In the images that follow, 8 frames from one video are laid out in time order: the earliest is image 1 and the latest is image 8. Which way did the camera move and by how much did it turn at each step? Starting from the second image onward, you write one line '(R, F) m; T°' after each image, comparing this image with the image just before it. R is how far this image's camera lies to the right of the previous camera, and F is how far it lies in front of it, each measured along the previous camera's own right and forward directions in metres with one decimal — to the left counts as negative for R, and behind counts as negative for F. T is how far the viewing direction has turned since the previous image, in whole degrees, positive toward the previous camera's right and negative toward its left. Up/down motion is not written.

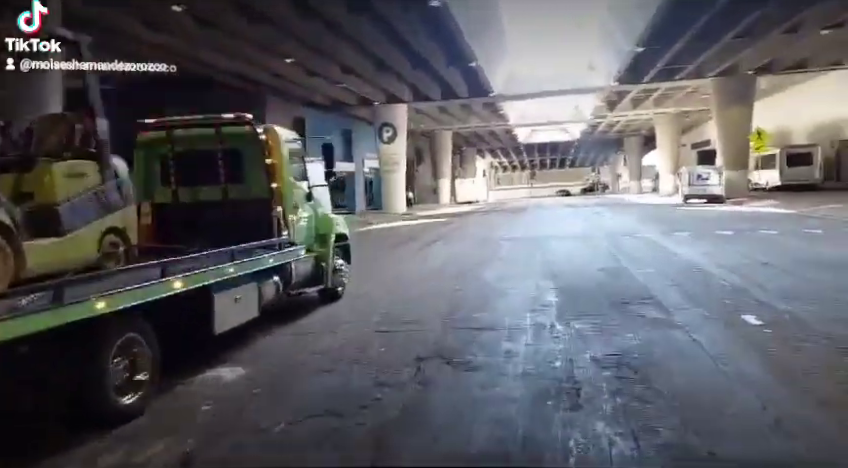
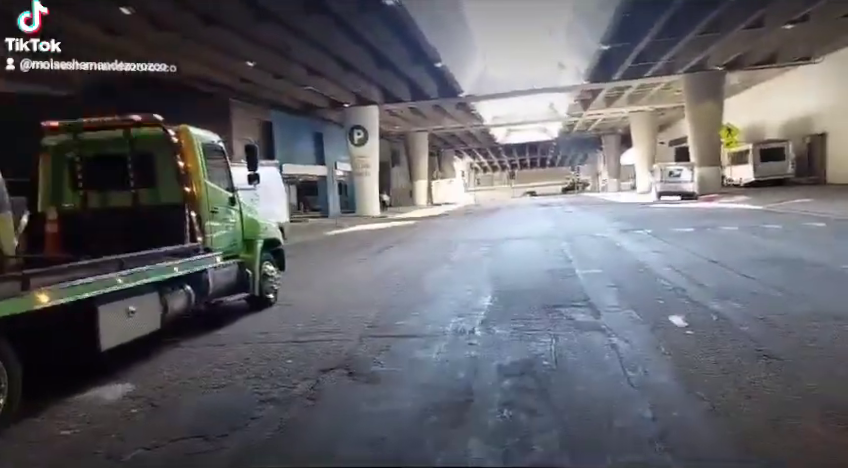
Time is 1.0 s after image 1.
(+0.8, +0.3) m; +2°
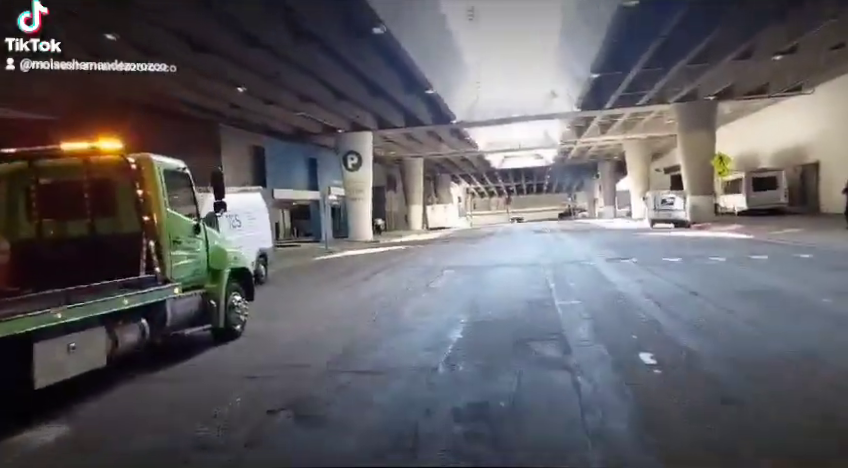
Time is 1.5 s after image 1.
(+0.4, +0.2) m; 0°
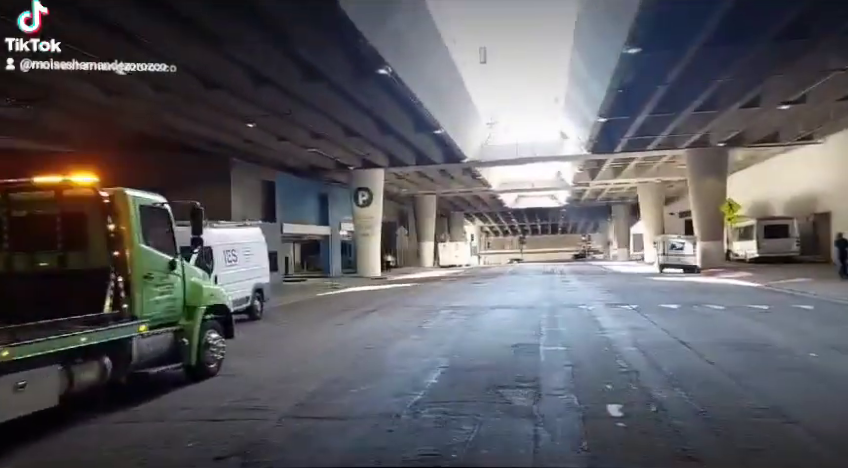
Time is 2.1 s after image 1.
(+0.5, +0.1) m; -1°
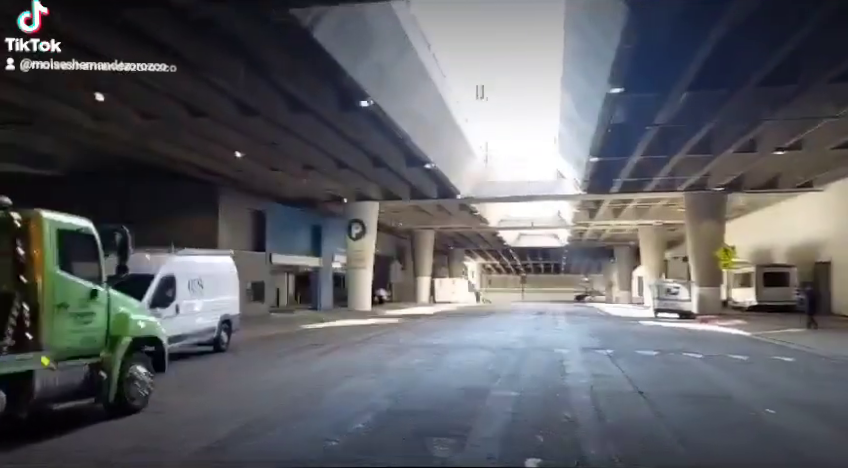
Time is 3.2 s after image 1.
(+0.9, +0.3) m; 0°
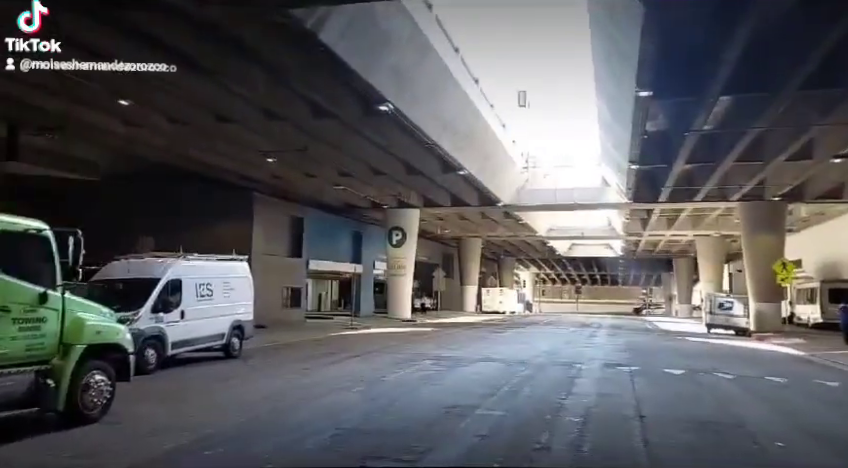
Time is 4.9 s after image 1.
(+1.2, +0.6) m; -5°
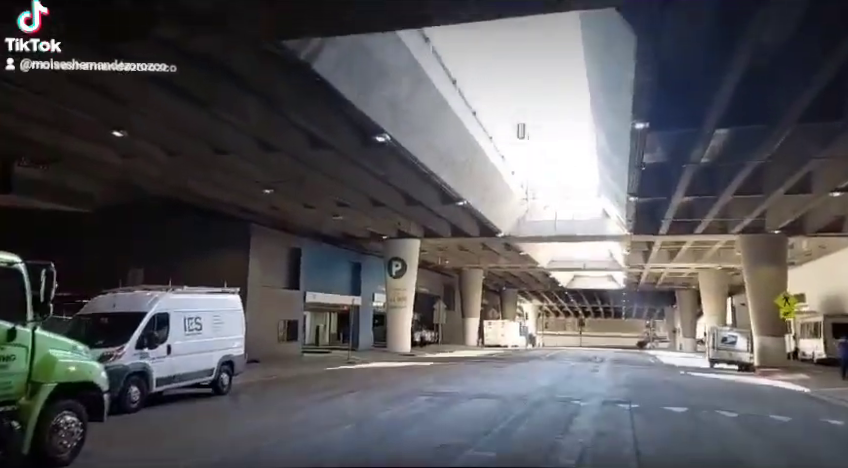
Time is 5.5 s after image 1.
(+0.2, +0.3) m; 0°
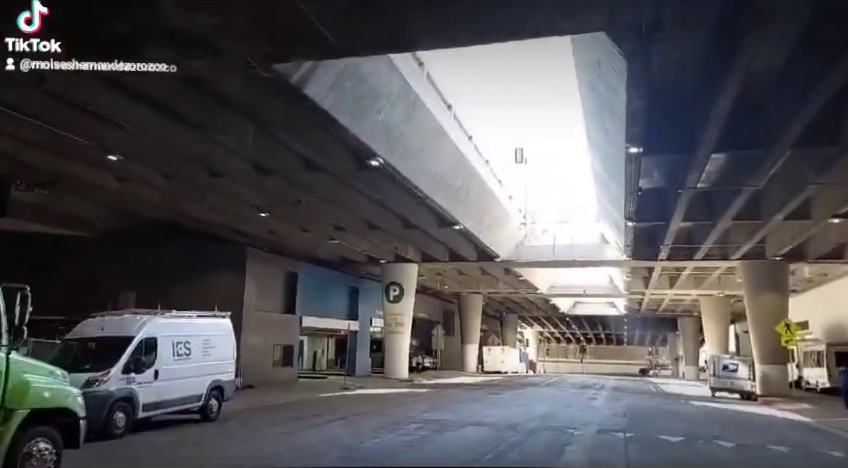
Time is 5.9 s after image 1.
(+0.2, +0.1) m; 0°
